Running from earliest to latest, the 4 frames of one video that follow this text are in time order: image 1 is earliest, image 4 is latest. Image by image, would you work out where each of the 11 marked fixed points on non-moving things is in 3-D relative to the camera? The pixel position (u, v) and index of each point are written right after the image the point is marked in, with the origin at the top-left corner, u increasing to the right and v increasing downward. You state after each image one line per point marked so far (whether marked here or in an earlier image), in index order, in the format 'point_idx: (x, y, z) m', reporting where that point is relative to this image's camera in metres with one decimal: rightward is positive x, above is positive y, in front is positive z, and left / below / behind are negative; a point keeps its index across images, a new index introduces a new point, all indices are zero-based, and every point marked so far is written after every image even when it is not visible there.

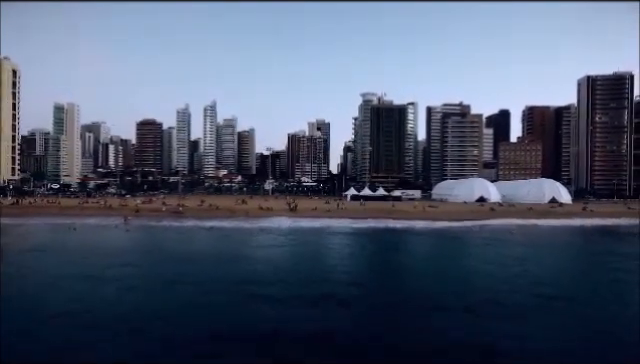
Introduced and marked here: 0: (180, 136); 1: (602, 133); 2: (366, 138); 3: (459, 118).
0: (-3.0, +1.0, +10.1) m
1: (+4.4, +0.8, +7.7) m
2: (+0.8, +0.8, +8.8) m
3: (+2.6, +1.2, +9.3) m
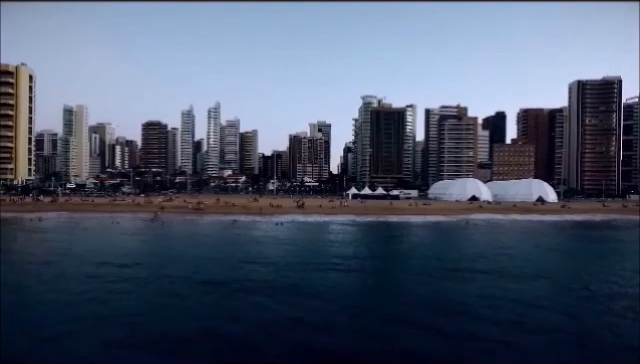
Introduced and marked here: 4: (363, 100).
0: (-3.0, +1.0, +10.6) m
1: (+4.5, +0.8, +8.2) m
2: (+0.9, +0.8, +9.2) m
3: (+2.7, +1.2, +9.7) m
4: (+0.9, +1.7, +10.0) m
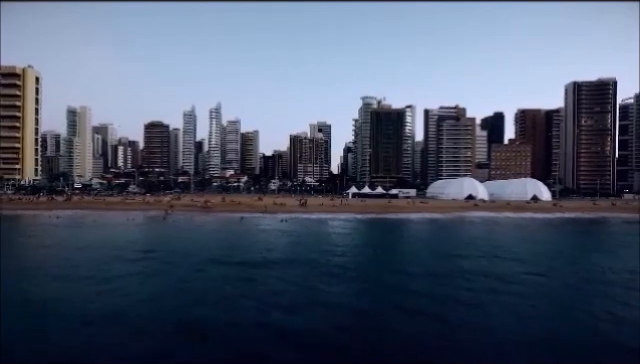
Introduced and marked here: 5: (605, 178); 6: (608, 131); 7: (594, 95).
0: (-3.0, +1.0, +10.8) m
1: (+4.5, +0.8, +8.4) m
2: (+0.9, +0.8, +9.4) m
3: (+2.7, +1.2, +9.9) m
4: (+0.9, +1.7, +10.2) m
5: (+4.9, +0.1, +8.3) m
6: (+4.8, +0.8, +8.1) m
7: (+4.6, +1.5, +8.4) m
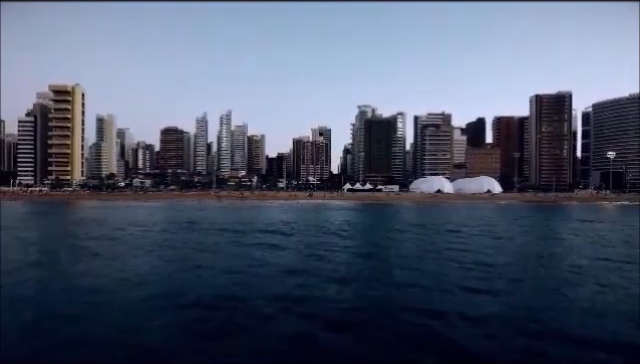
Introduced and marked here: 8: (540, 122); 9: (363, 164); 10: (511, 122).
0: (-2.9, +1.0, +12.7) m
1: (+4.5, +0.8, +10.2) m
2: (+0.9, +0.8, +11.3) m
3: (+2.7, +1.2, +11.8) m
4: (+0.9, +1.7, +12.1) m
5: (+4.9, +0.1, +10.2) m
6: (+4.8, +0.9, +10.0) m
7: (+4.7, +1.5, +10.3) m
8: (+4.5, +1.2, +10.4) m
9: (+1.0, +0.4, +11.6) m
10: (+4.0, +1.3, +11.1) m
